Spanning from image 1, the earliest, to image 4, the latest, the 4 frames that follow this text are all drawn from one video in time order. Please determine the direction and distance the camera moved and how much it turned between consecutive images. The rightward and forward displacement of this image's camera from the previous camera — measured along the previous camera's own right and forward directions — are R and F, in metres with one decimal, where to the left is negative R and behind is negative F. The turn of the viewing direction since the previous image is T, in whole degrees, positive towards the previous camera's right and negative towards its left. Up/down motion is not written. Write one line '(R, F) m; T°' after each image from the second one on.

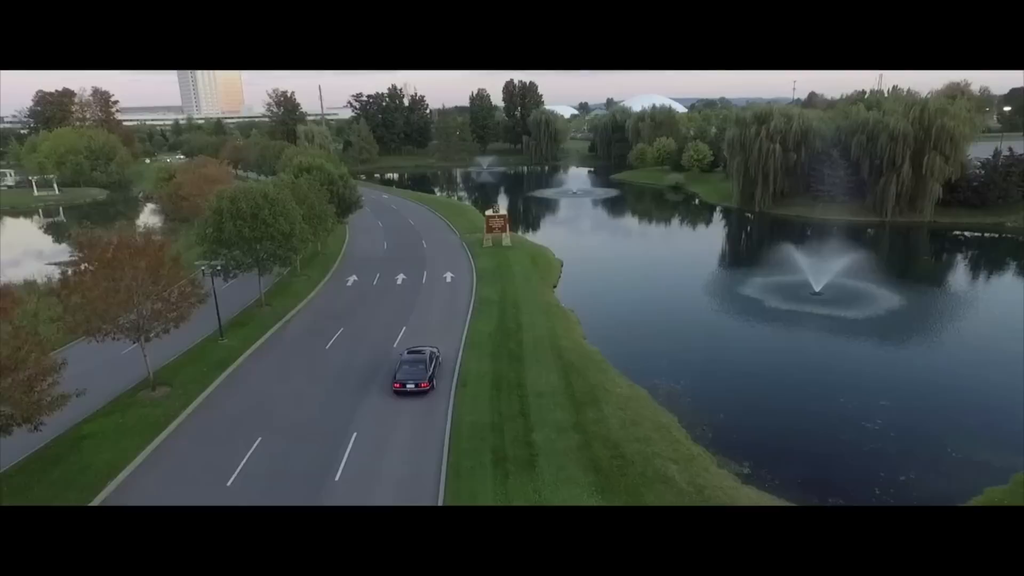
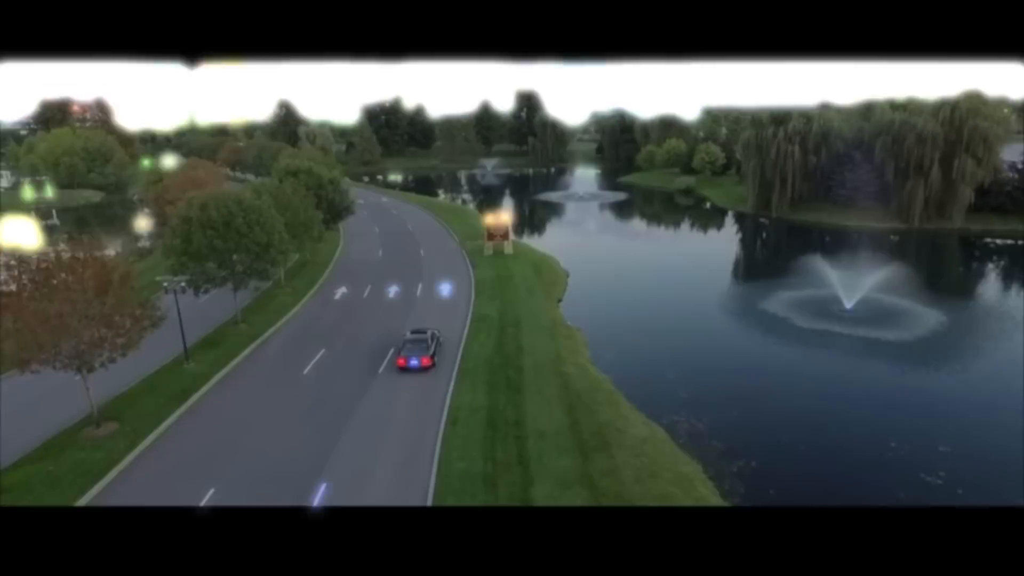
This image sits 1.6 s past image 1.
(+0.2, +2.1) m; -1°
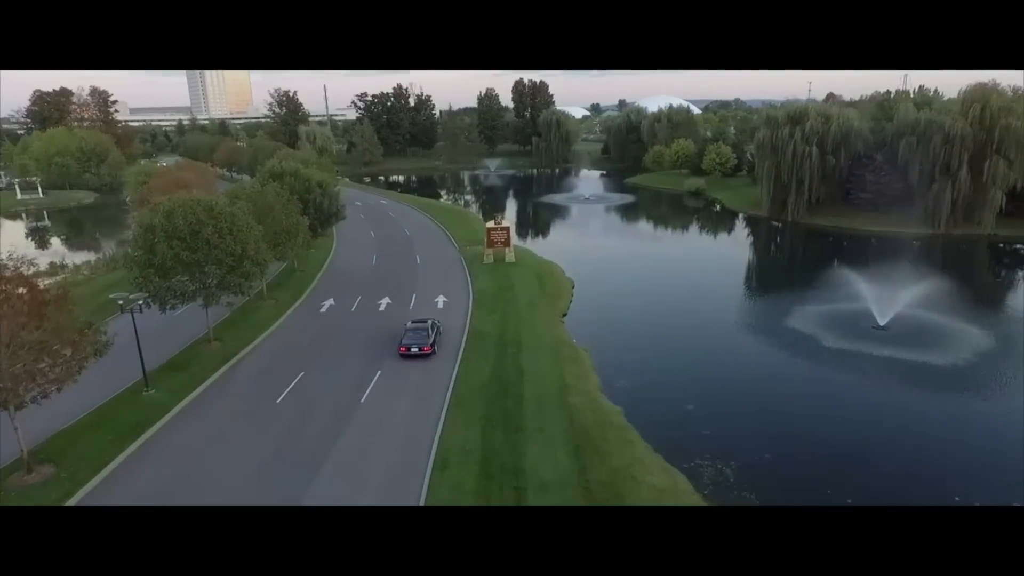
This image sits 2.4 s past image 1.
(+0.1, +2.0) m; 0°
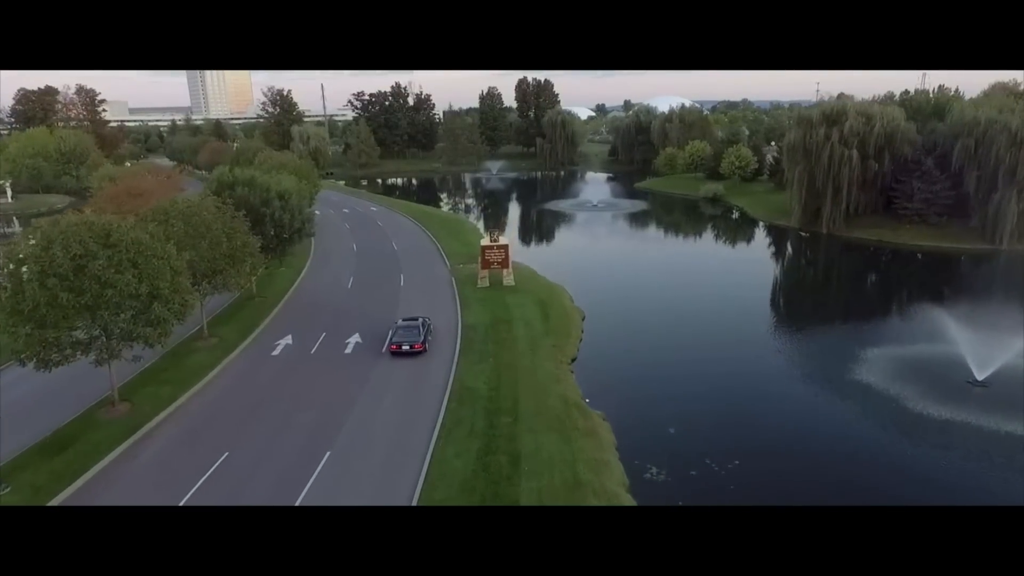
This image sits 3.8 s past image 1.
(+0.2, +4.4) m; 0°
